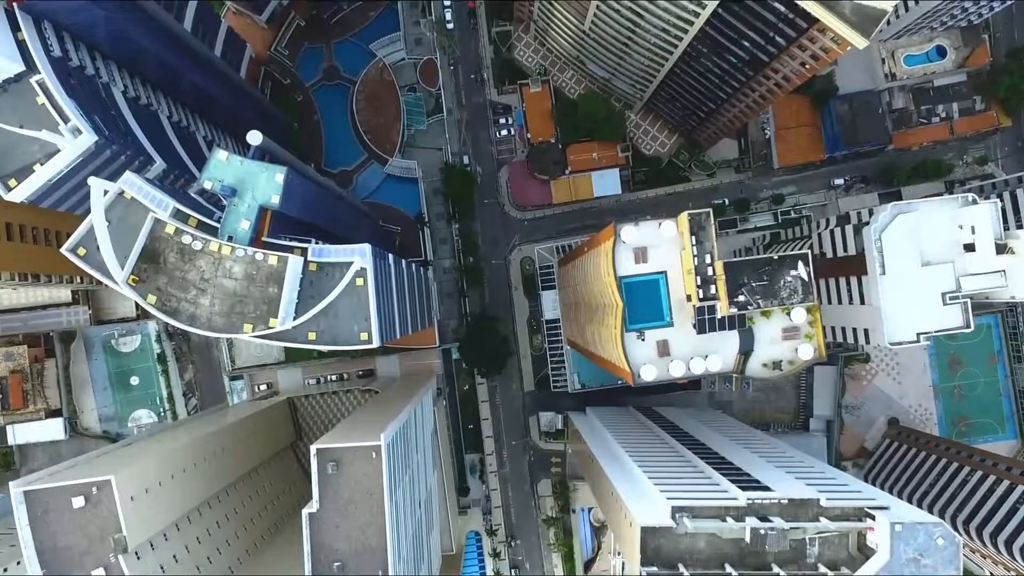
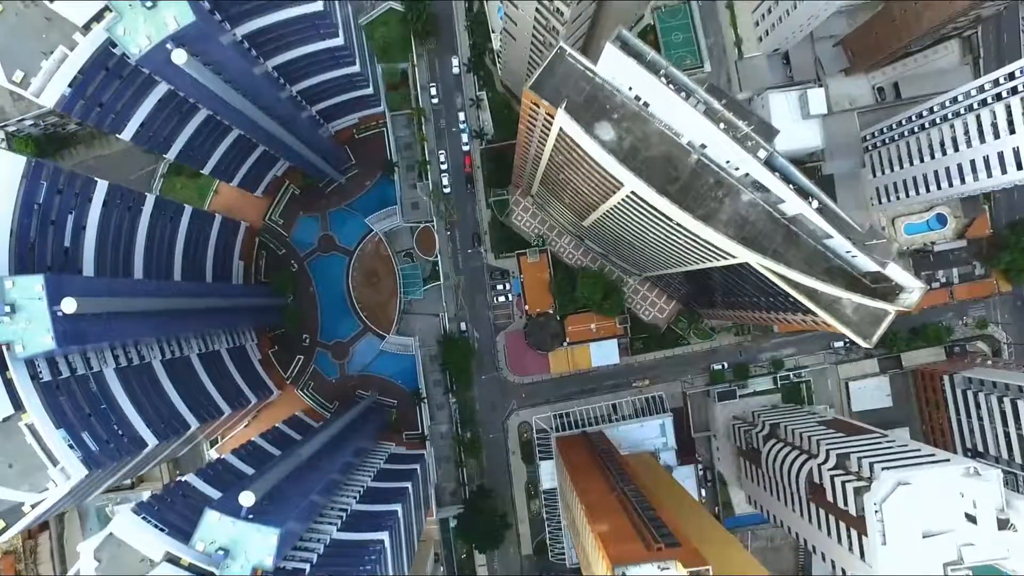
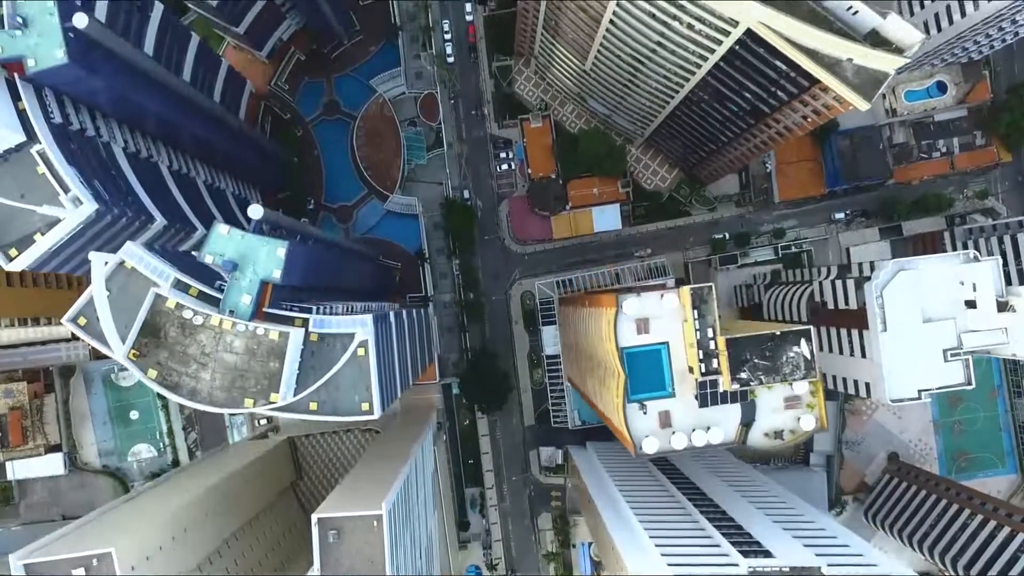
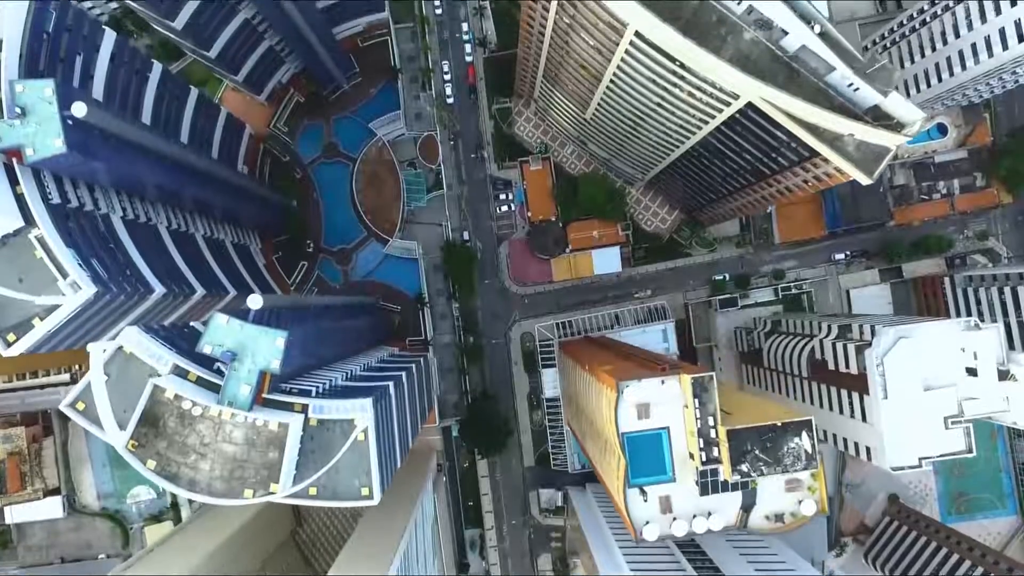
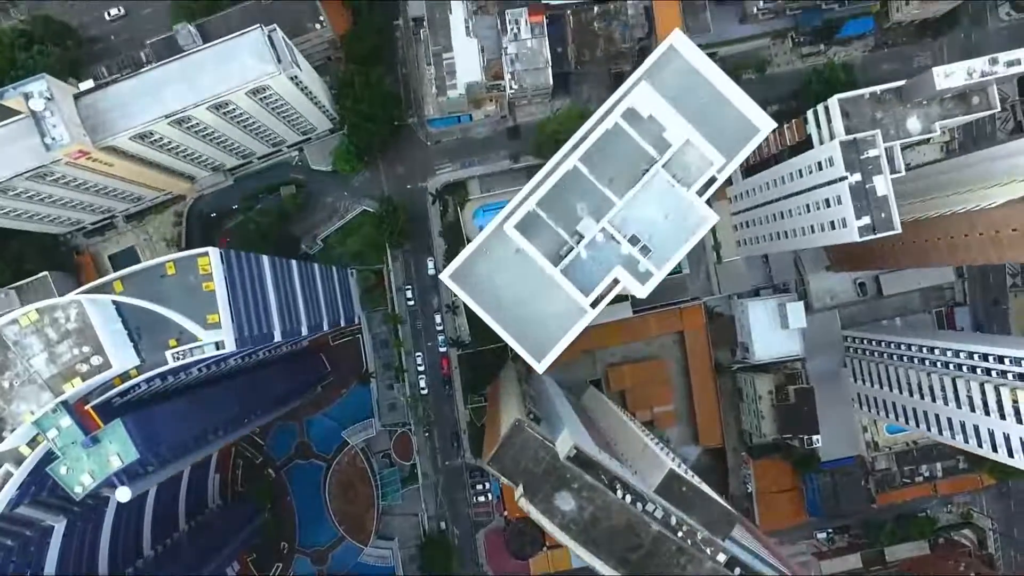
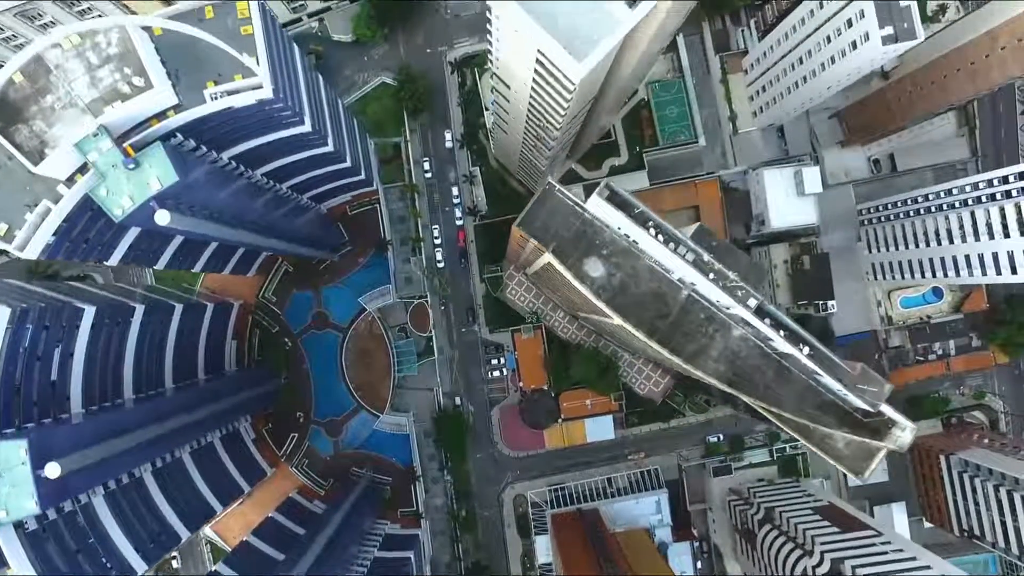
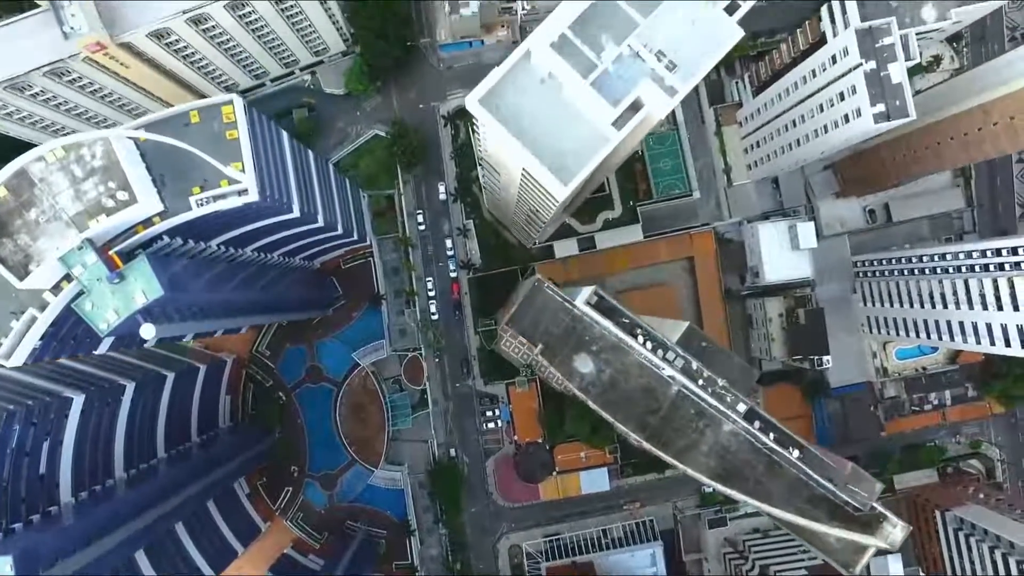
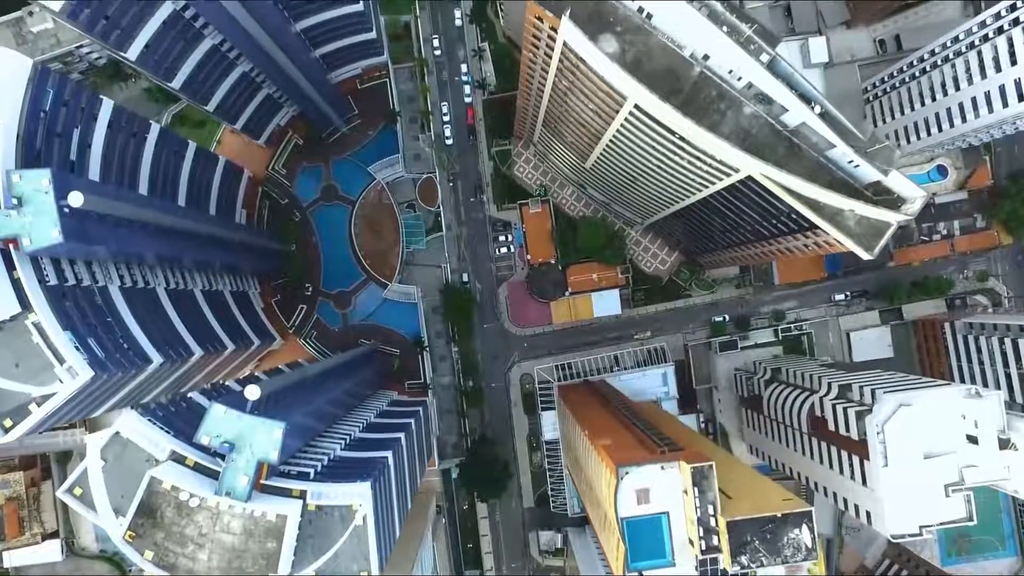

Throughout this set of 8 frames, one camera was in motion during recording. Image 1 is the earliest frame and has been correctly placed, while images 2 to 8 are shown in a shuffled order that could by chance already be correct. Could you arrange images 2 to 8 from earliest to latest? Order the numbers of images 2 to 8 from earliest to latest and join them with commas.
3, 4, 8, 2, 6, 7, 5
